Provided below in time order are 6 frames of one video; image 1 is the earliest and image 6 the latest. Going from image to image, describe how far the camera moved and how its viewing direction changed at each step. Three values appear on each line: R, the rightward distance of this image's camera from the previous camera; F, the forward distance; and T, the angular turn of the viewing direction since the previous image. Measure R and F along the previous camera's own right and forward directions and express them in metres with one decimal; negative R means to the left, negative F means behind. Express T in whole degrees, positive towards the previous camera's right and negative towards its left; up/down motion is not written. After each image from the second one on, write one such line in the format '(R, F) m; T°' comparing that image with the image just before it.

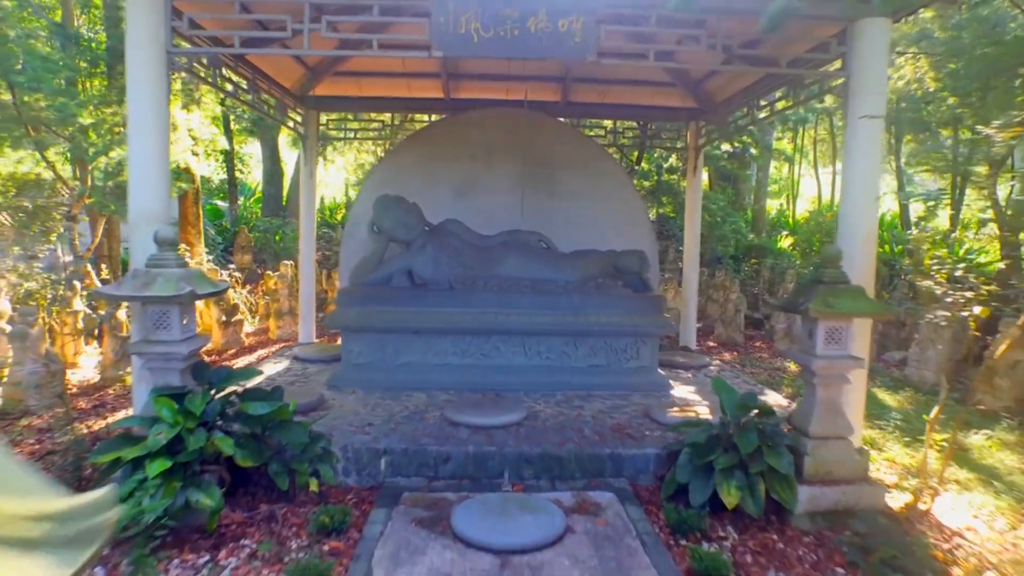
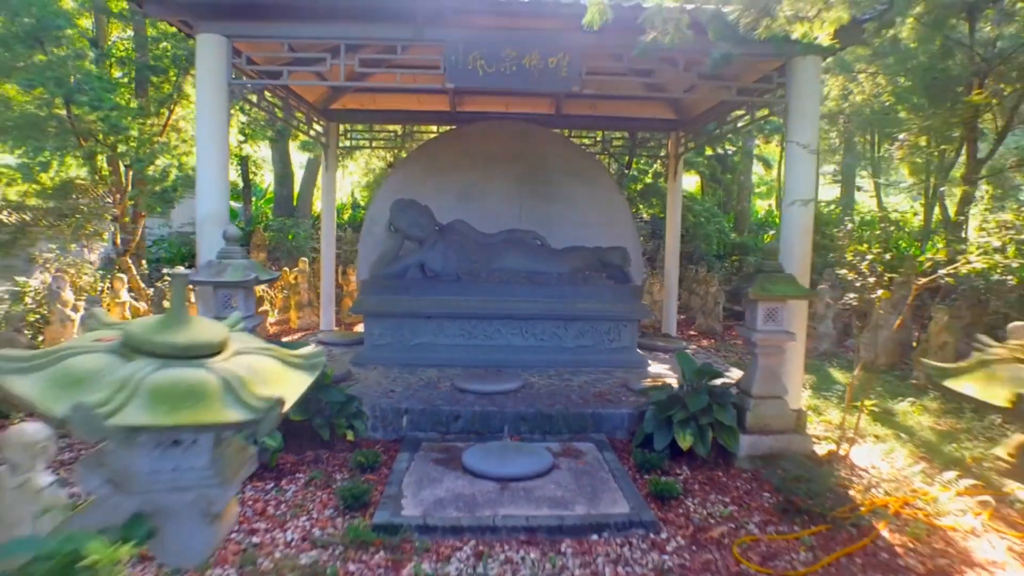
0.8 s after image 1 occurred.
(0.0, -0.8) m; 0°
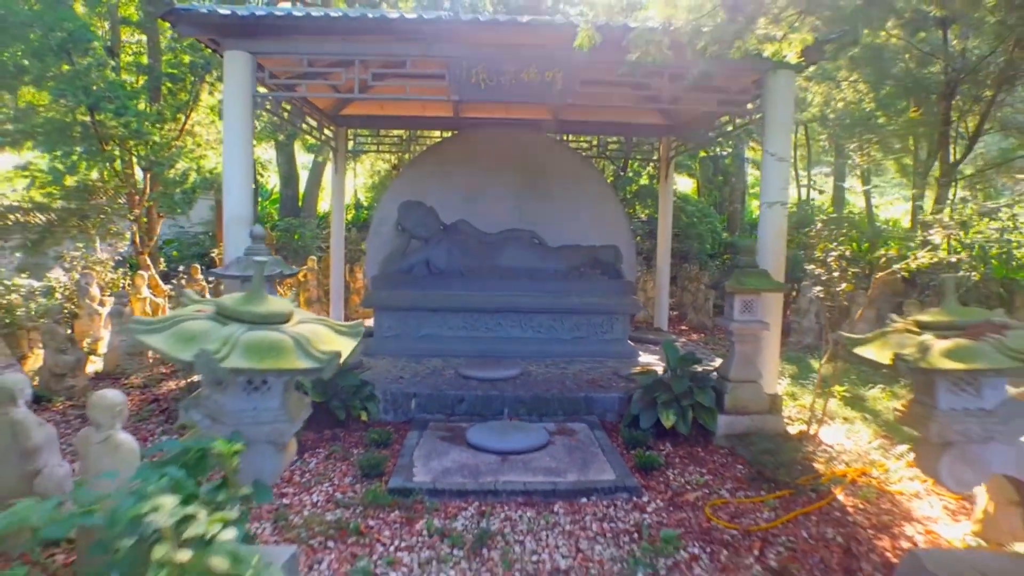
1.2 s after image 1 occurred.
(0.0, -0.4) m; 0°
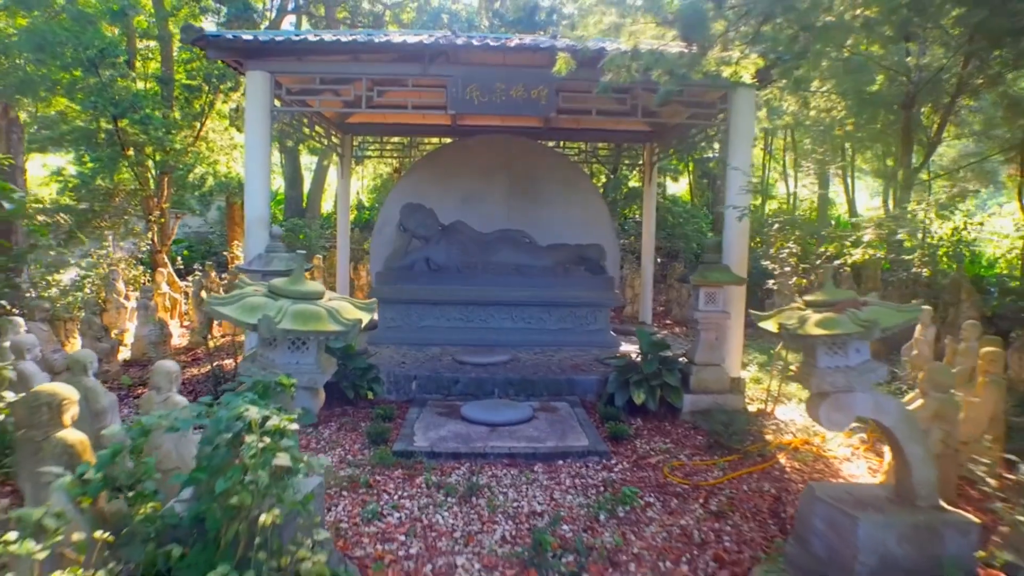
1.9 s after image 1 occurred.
(0.0, -0.6) m; 0°
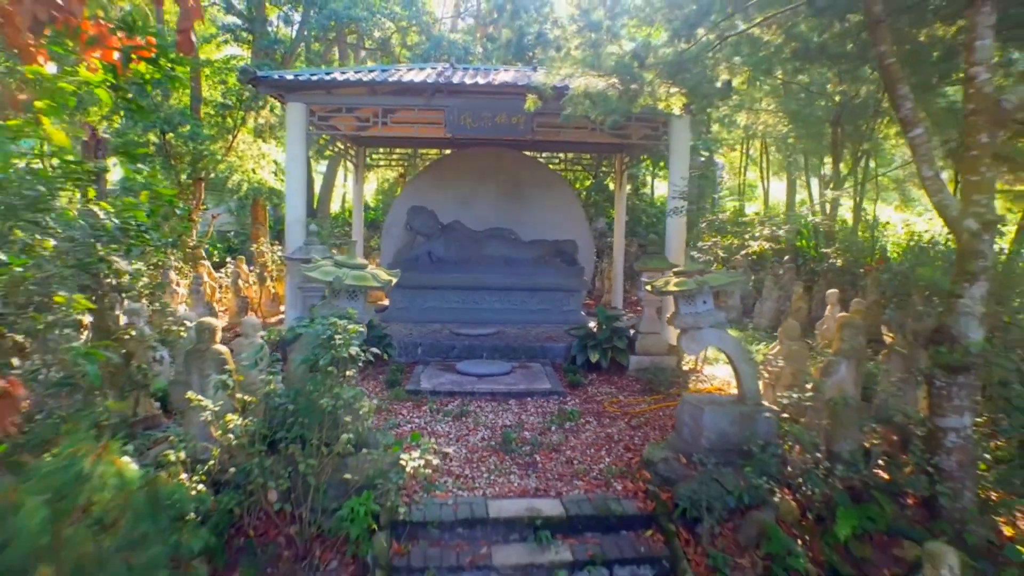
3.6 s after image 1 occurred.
(+0.1, -1.4) m; 0°
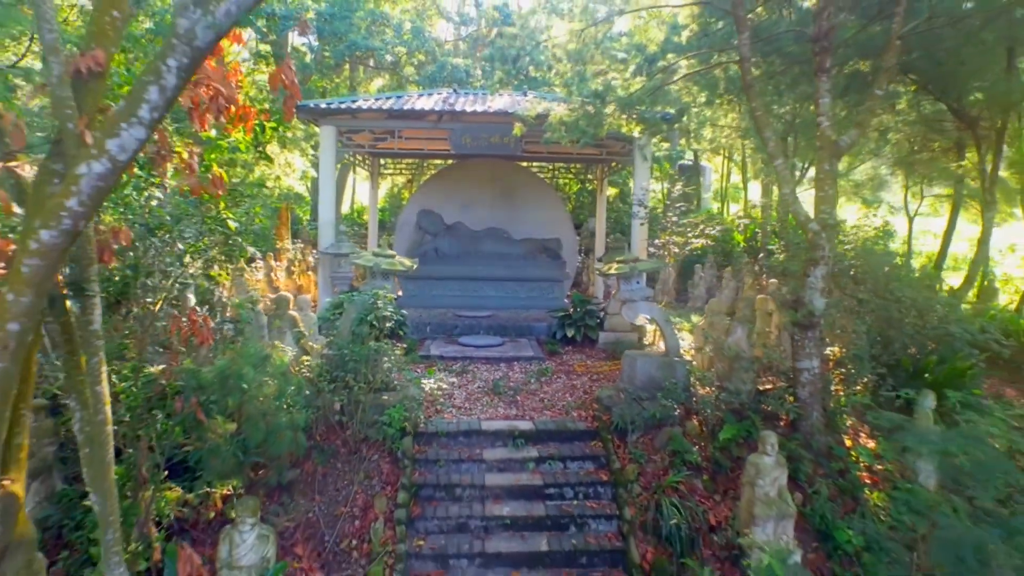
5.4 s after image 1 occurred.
(+0.1, -1.4) m; 0°
